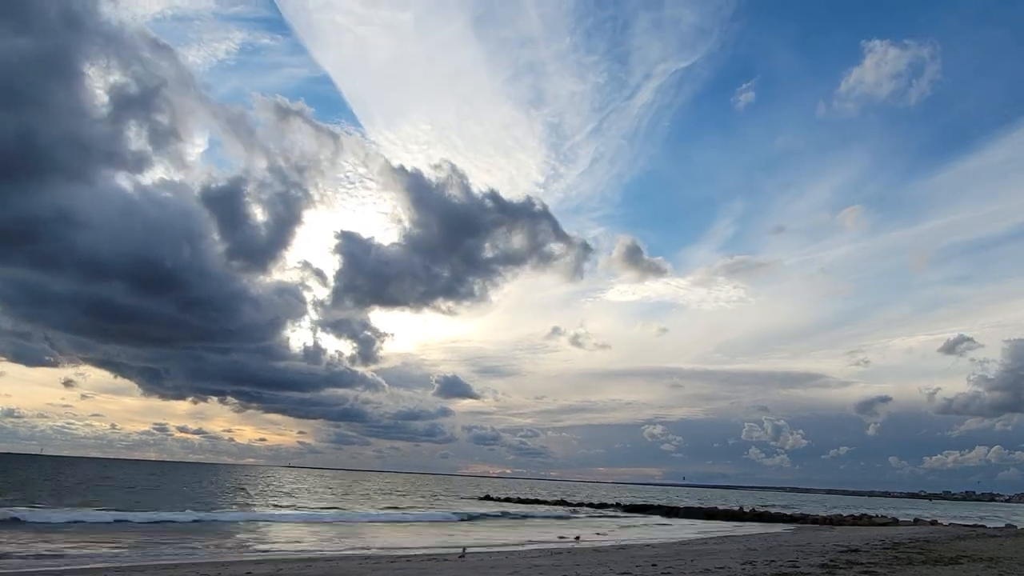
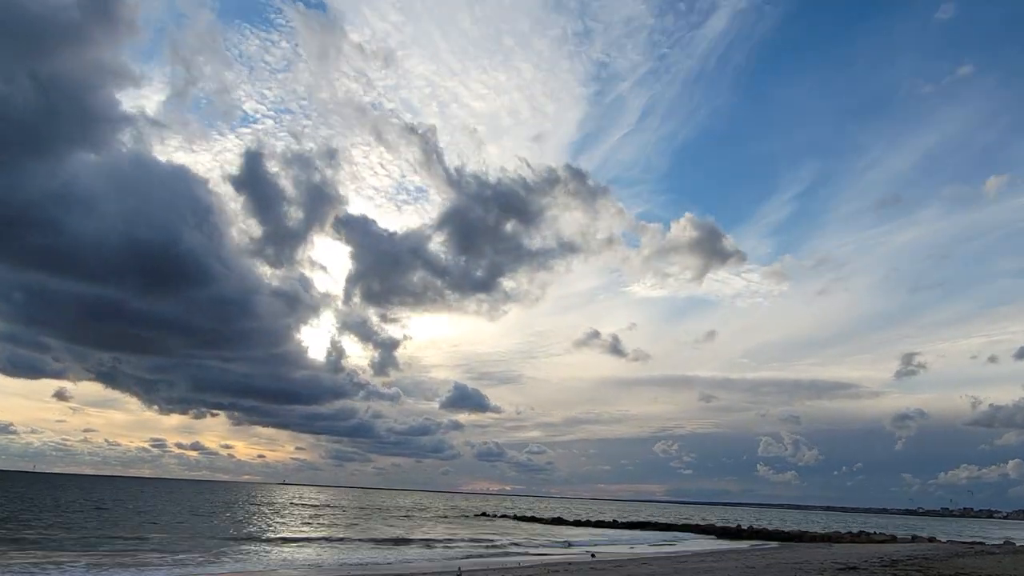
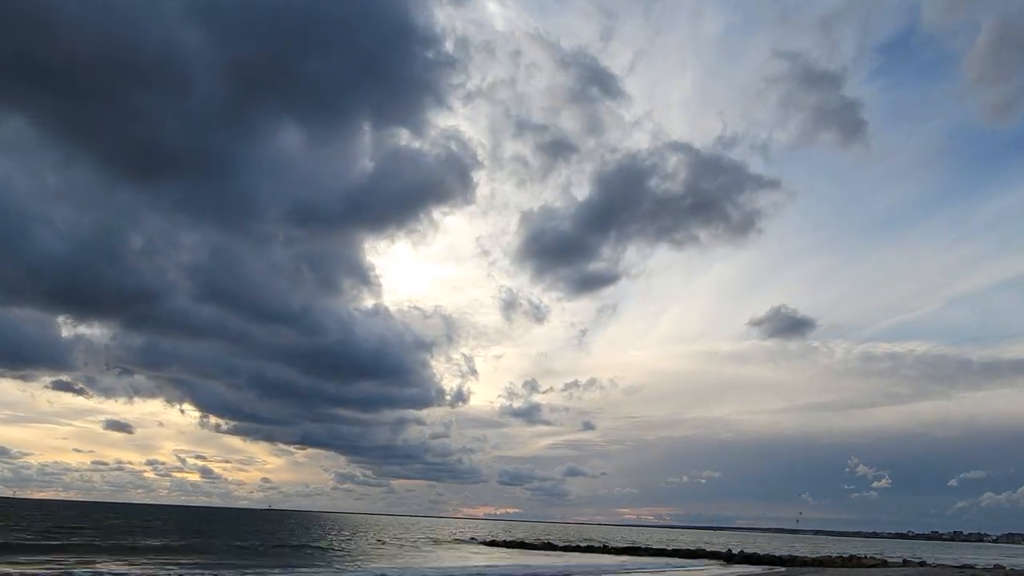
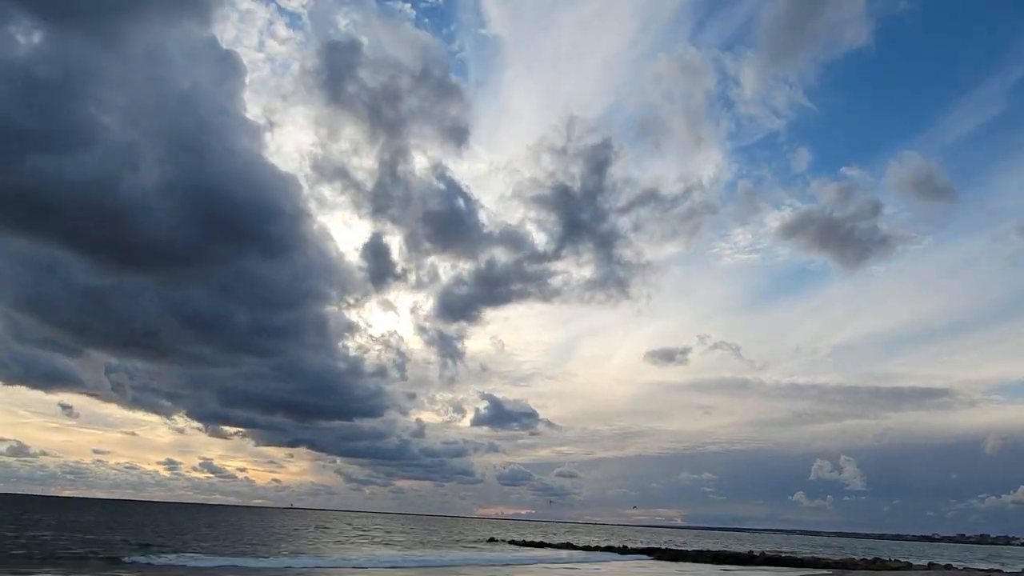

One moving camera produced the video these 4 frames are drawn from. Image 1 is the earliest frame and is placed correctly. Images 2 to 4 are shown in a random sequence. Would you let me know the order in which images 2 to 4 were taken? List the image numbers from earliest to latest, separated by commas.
2, 4, 3
